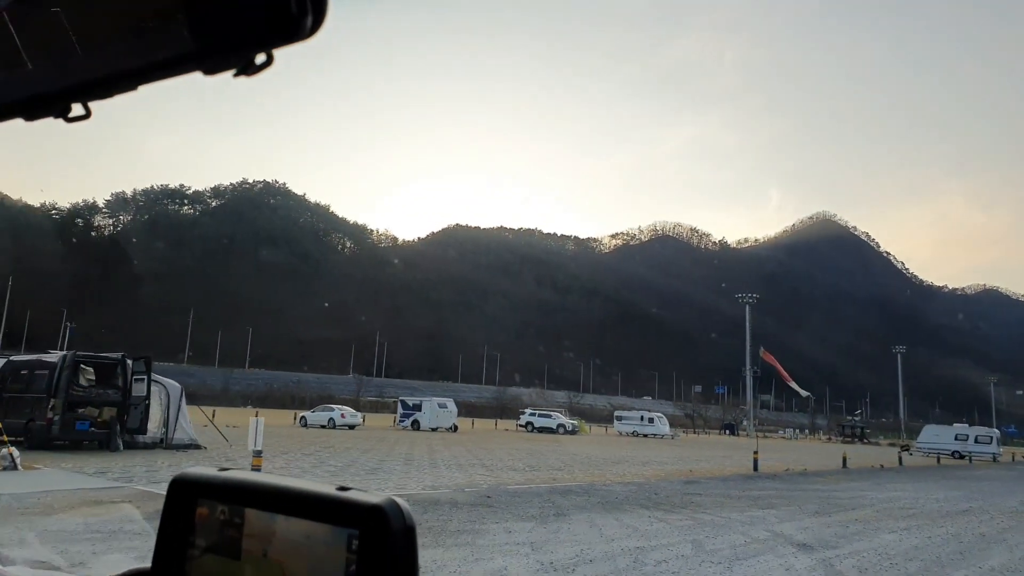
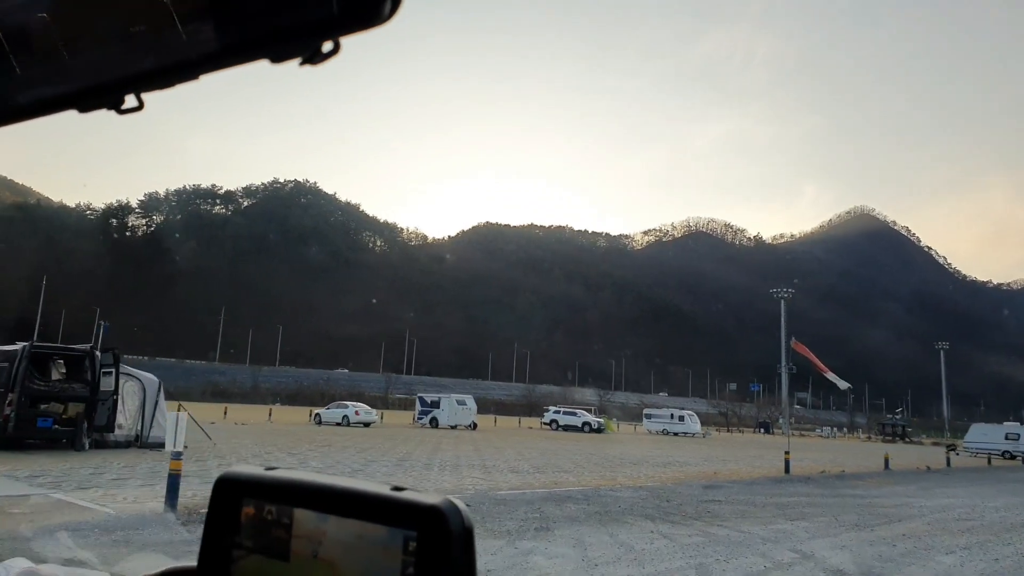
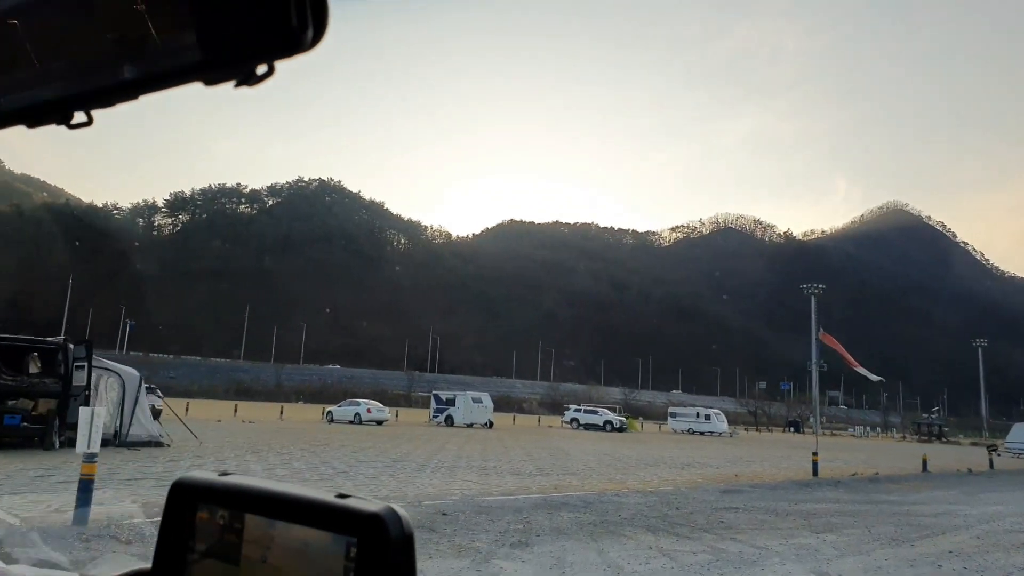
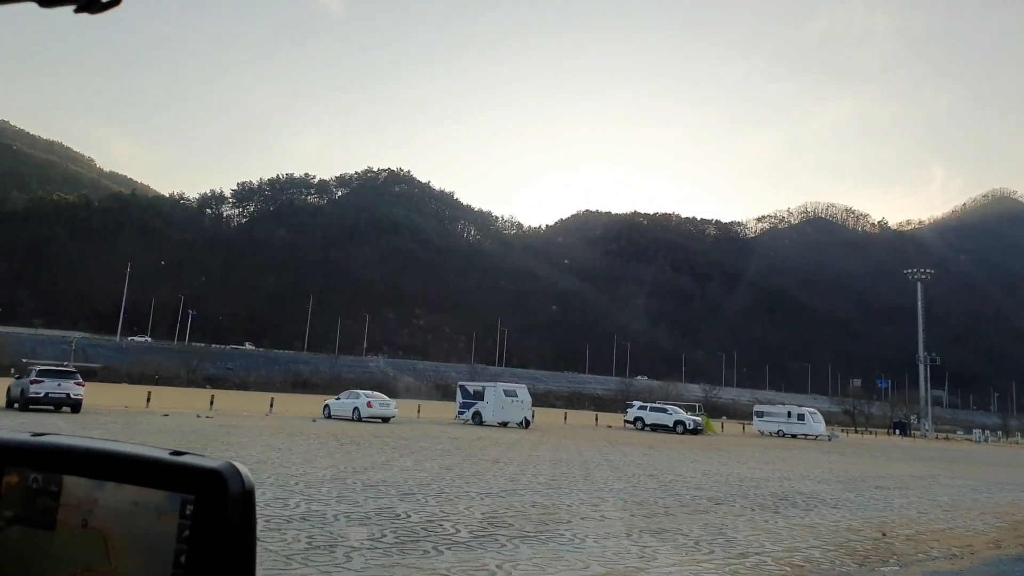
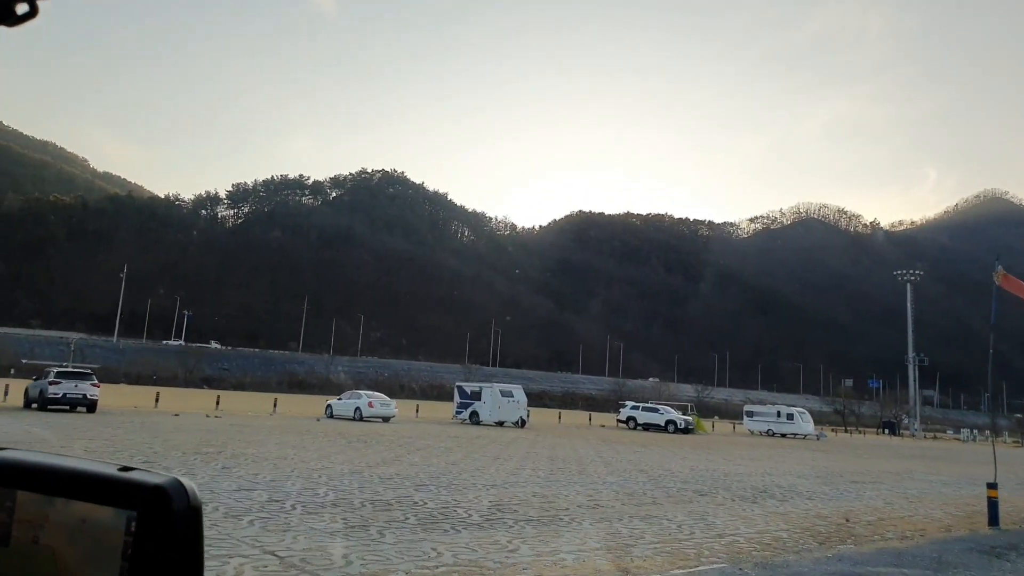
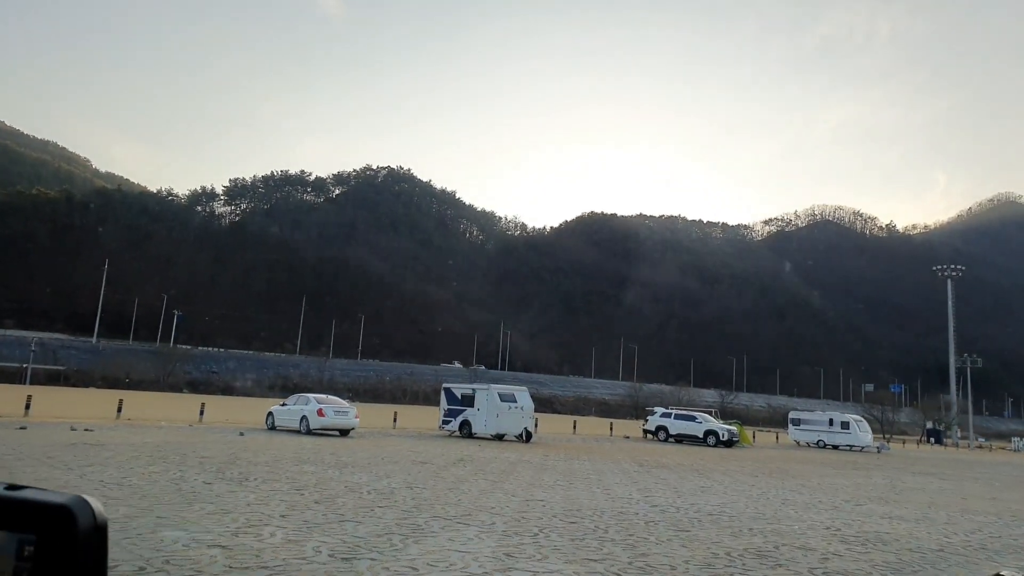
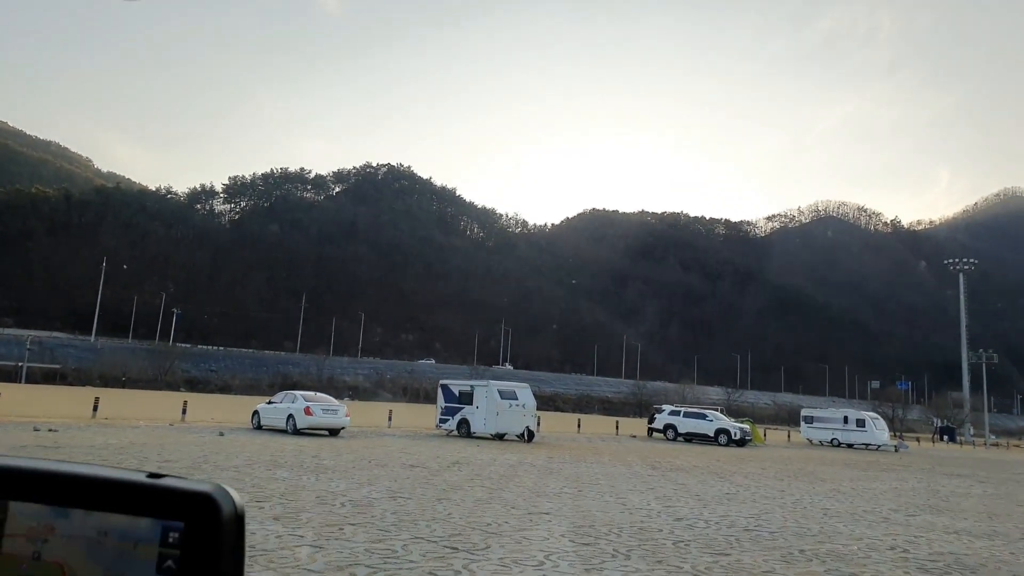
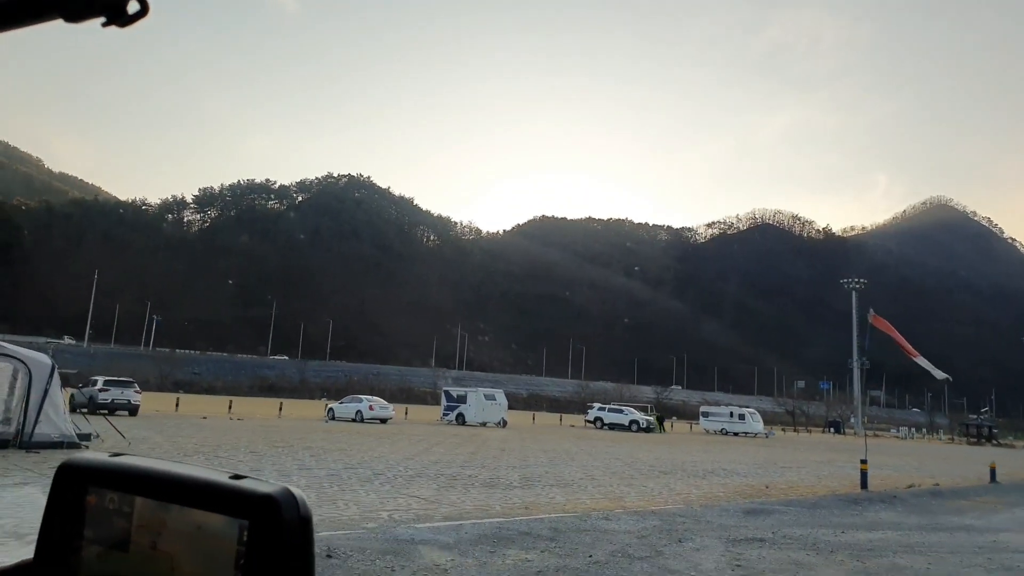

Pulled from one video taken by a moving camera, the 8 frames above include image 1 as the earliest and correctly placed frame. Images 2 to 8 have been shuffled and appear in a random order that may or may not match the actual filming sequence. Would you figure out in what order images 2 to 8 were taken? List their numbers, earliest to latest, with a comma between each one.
2, 3, 8, 5, 4, 6, 7
